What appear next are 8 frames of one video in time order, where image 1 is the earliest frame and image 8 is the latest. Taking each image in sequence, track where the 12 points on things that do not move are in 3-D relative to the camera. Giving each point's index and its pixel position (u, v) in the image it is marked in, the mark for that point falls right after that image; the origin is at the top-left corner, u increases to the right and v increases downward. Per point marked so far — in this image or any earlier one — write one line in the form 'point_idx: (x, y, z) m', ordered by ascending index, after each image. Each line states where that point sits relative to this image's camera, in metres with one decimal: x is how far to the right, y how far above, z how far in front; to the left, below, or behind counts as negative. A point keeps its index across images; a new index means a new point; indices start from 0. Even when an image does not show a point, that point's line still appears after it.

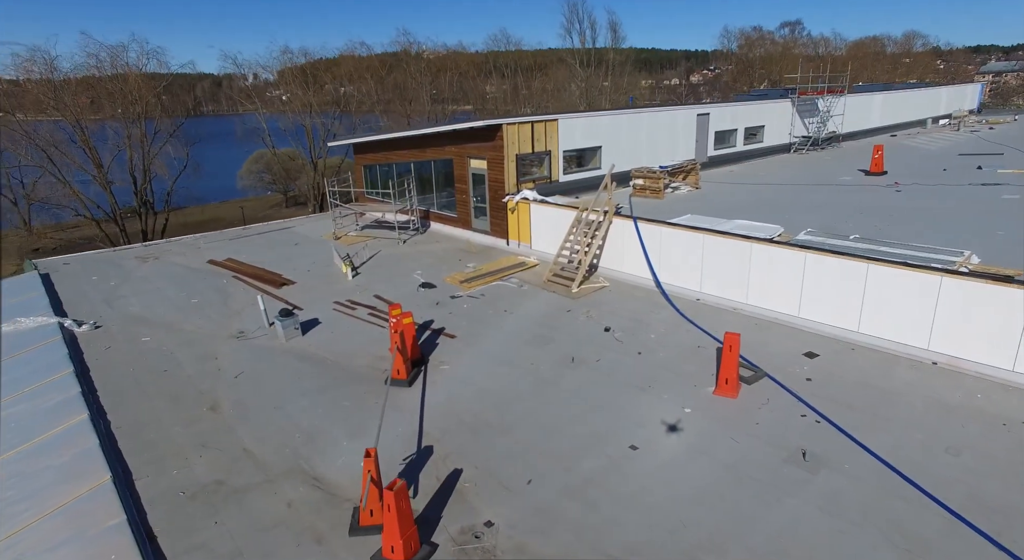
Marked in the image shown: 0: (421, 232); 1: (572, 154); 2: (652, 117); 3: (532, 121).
0: (-2.3, +1.3, +14.9) m
1: (+1.6, +3.2, +14.2) m
2: (+4.0, +4.7, +15.8) m
3: (+0.5, +3.7, +12.8) m
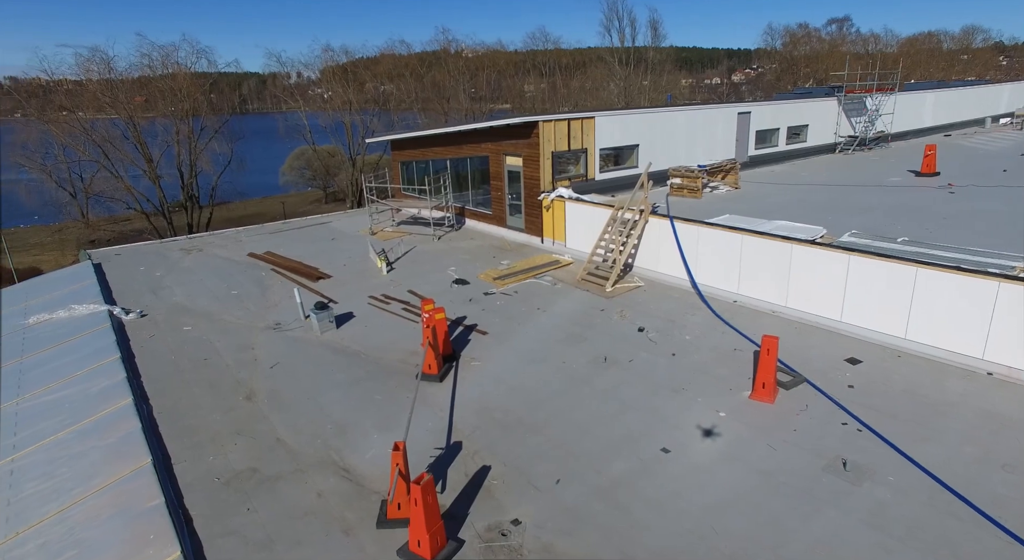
0: (-1.4, +1.4, +14.9) m
1: (+2.5, +3.2, +14.0) m
2: (+5.1, +4.6, +15.5) m
3: (+1.4, +3.7, +12.7) m
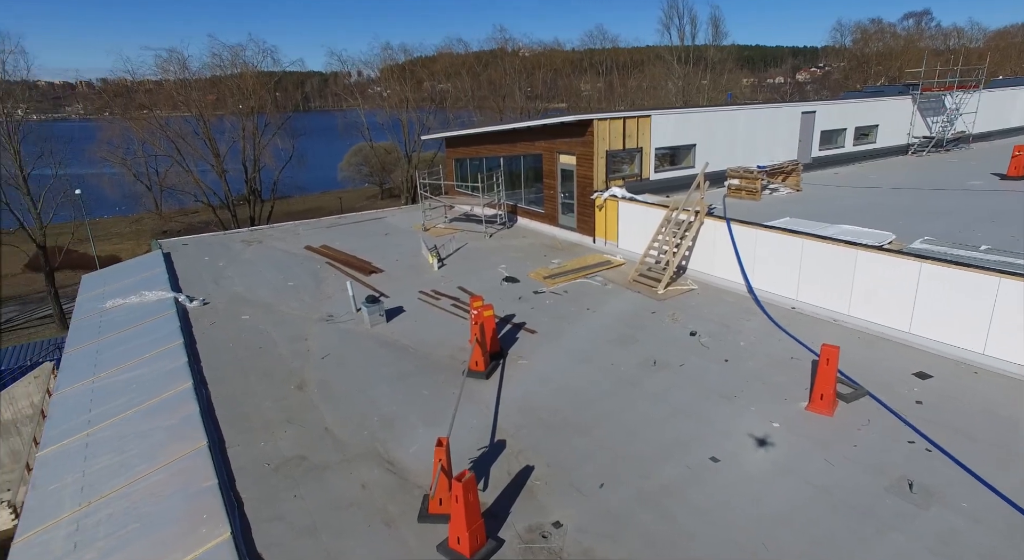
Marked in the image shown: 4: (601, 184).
0: (0.0, +1.4, +14.9) m
1: (+3.8, +3.2, +13.7) m
2: (+6.5, +4.5, +14.9) m
3: (+2.6, +3.7, +12.5) m
4: (+2.0, +2.2, +12.5) m
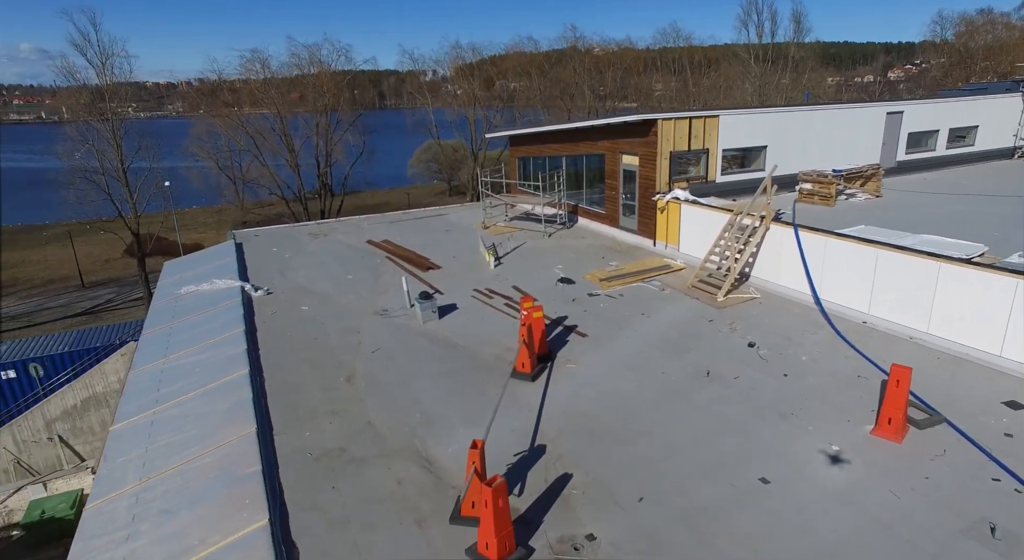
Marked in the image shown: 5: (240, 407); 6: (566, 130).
0: (+1.5, +1.4, +14.7) m
1: (+5.3, +3.0, +13.0) m
2: (+8.1, +4.2, +14.0) m
3: (+3.9, +3.6, +12.0) m
4: (+3.3, +2.1, +12.1) m
5: (-3.2, -1.5, +6.5) m
6: (+1.5, +4.1, +15.0) m
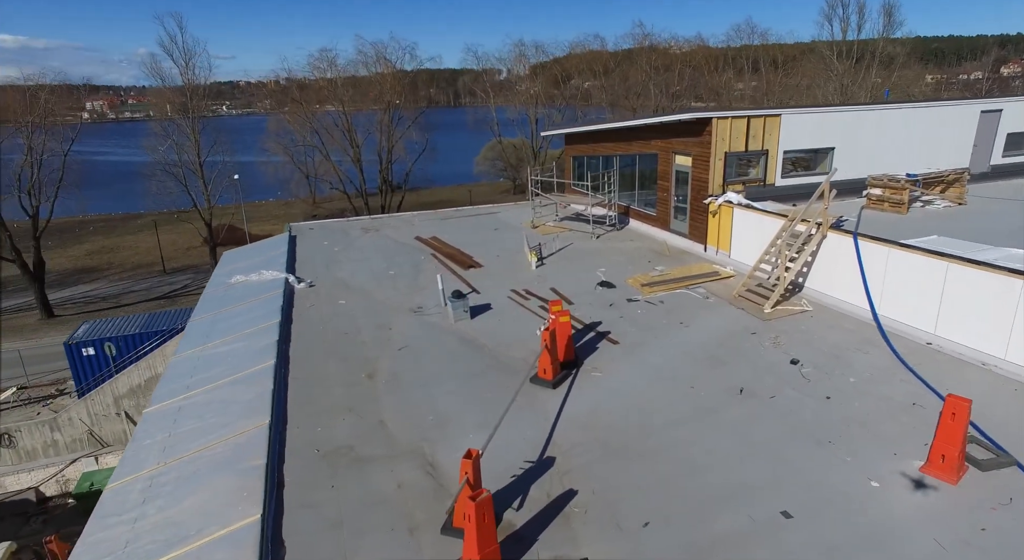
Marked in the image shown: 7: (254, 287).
0: (+2.7, +1.3, +14.3) m
1: (+6.3, +2.8, +12.1) m
2: (+9.3, +3.9, +12.7) m
3: (+4.9, +3.4, +11.2) m
4: (+4.2, +1.9, +11.4) m
5: (-3.0, -1.4, +6.6) m
6: (+2.8, +4.0, +14.5) m
7: (-5.2, -0.1, +11.0) m
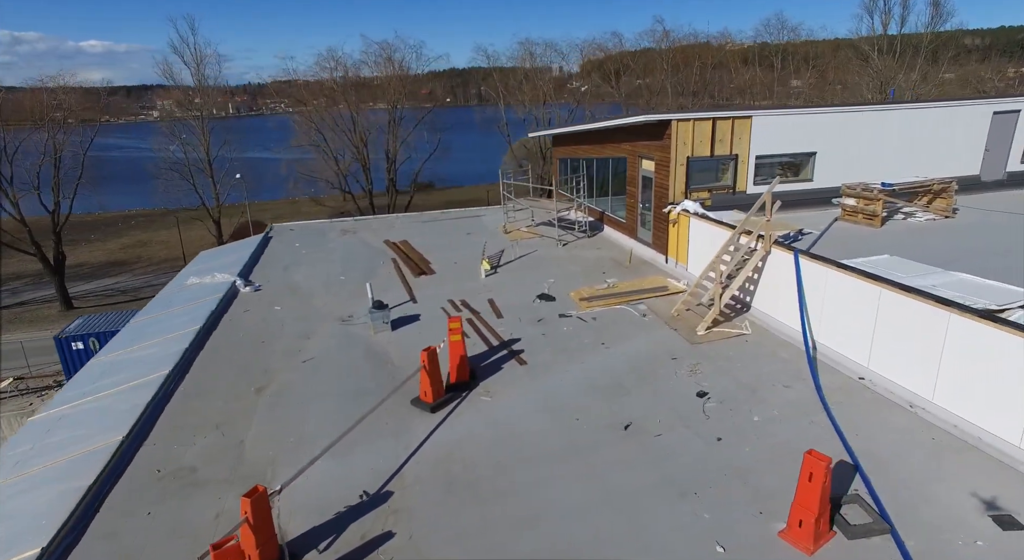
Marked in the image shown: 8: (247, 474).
0: (+1.9, +1.1, +13.6) m
1: (+5.4, +2.5, +11.2) m
2: (+8.4, +3.5, +11.6) m
3: (+3.9, +3.1, +10.5) m
4: (+3.2, +1.7, +10.7) m
5: (-4.4, -1.5, +6.5) m
6: (+2.1, +3.7, +13.9) m
7: (-6.2, -0.2, +11.0) m
8: (-2.6, -1.9, +5.4) m
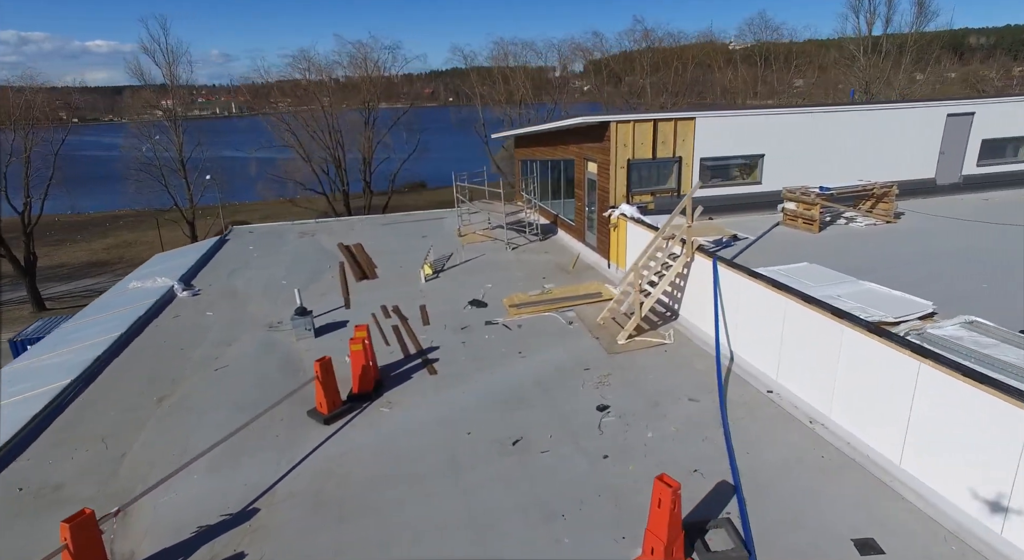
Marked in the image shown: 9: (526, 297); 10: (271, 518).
0: (+0.7, +1.0, +13.5) m
1: (+4.2, +2.4, +11.0) m
2: (+7.3, +3.4, +11.4) m
3: (+2.7, +3.0, +10.3) m
4: (+2.1, +1.5, +10.5) m
5: (-5.6, -1.6, +6.3) m
6: (+1.0, +3.7, +13.7) m
7: (-7.4, -0.3, +10.9) m
8: (-3.8, -2.0, +5.3) m
9: (+0.3, -0.3, +9.6) m
10: (-2.1, -2.1, +4.9) m
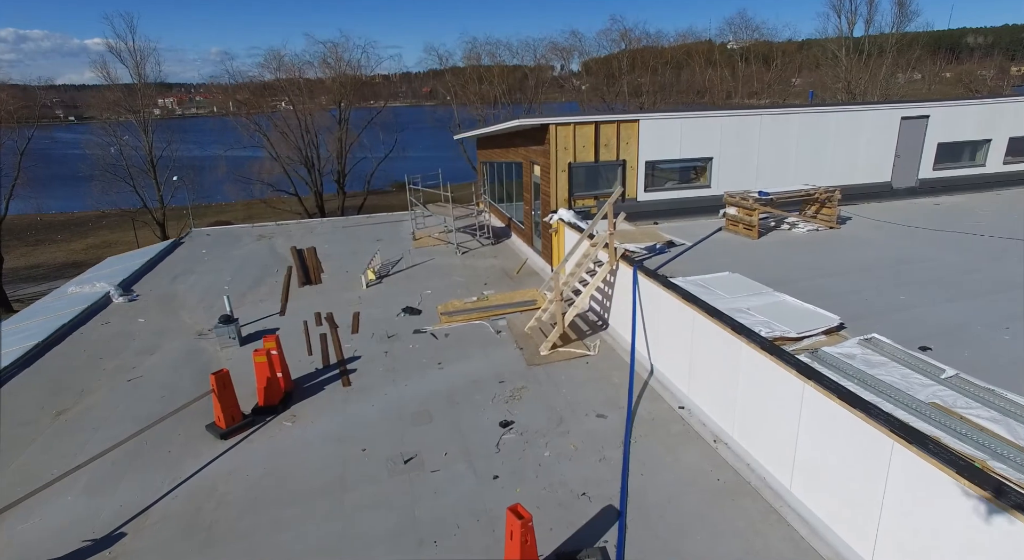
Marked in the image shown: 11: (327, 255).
0: (-0.4, +0.9, +13.2) m
1: (+3.1, +2.3, +10.8) m
2: (+6.2, +3.3, +11.2) m
3: (+1.6, +2.9, +10.1) m
4: (+1.0, +1.4, +10.3) m
5: (-6.7, -1.7, +6.0) m
6: (-0.2, +3.5, +13.5) m
7: (-8.5, -0.4, +10.6) m
8: (-4.8, -2.1, +5.0) m
9: (-0.8, -0.4, +9.4) m
10: (-3.2, -2.2, +4.7) m
11: (-4.4, +0.6, +13.2) m
